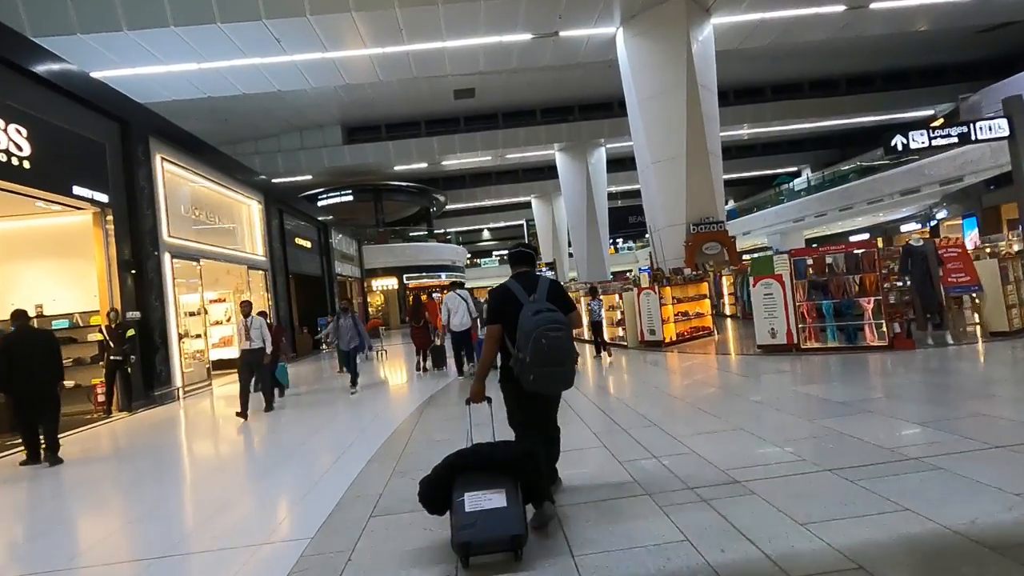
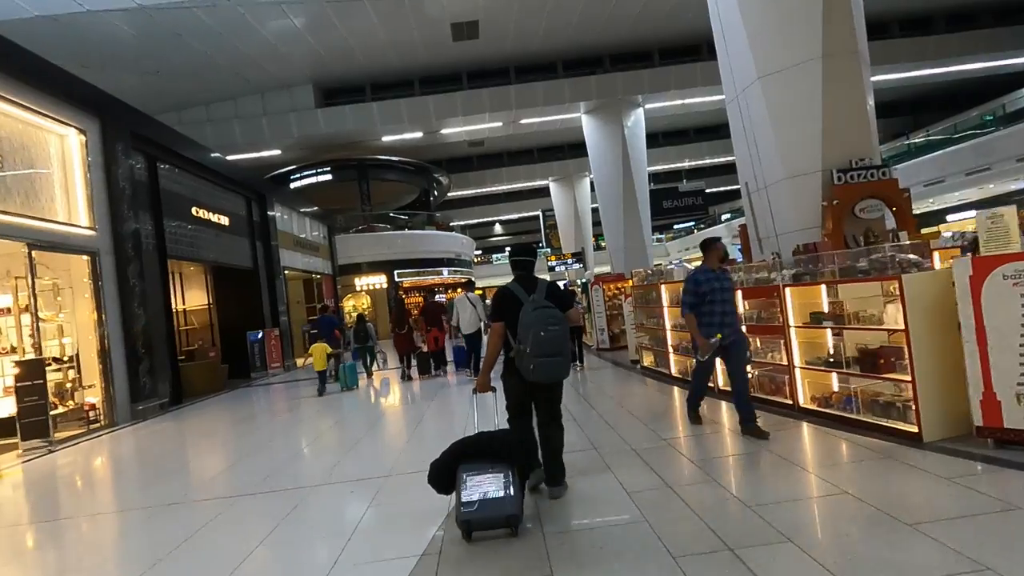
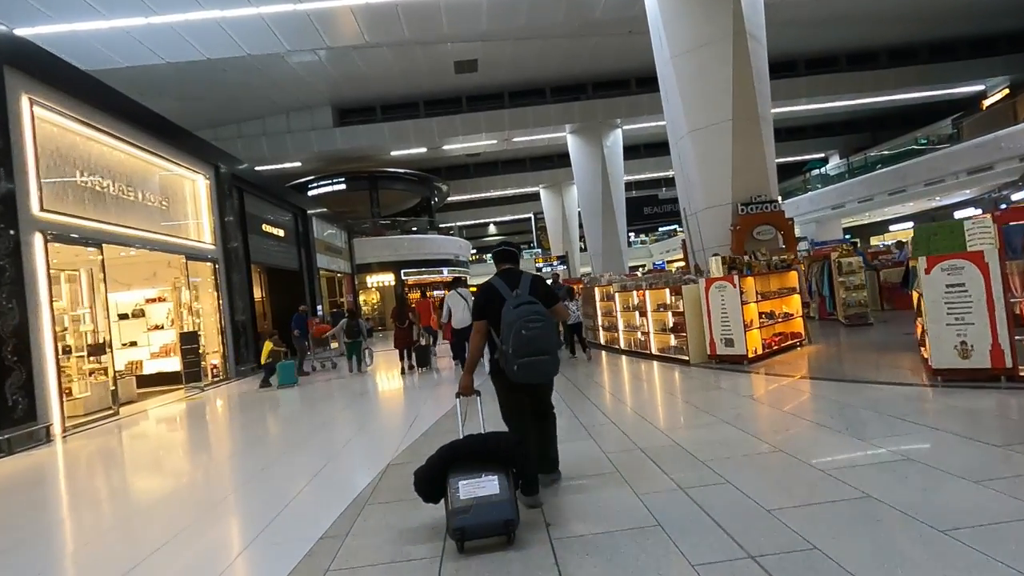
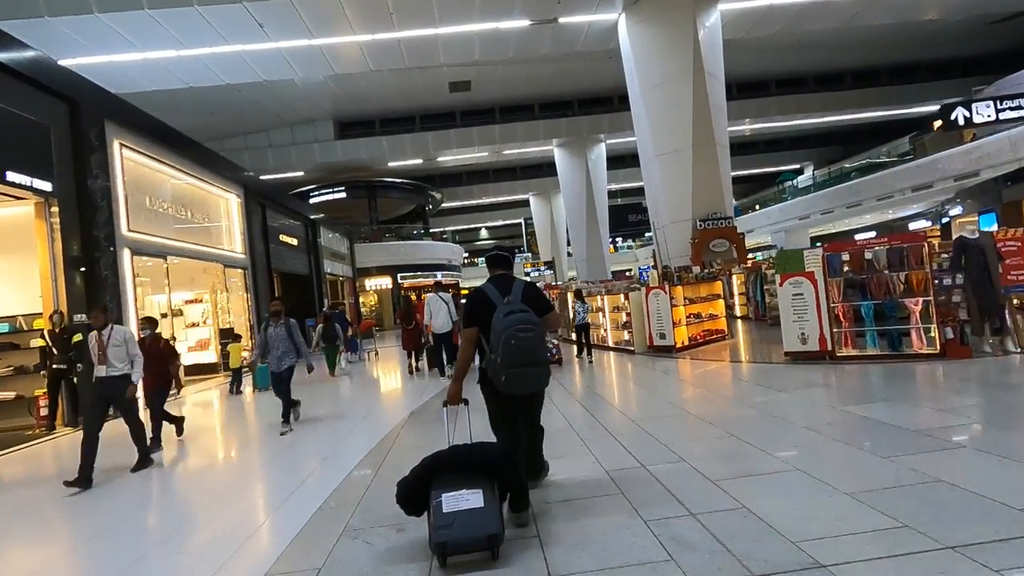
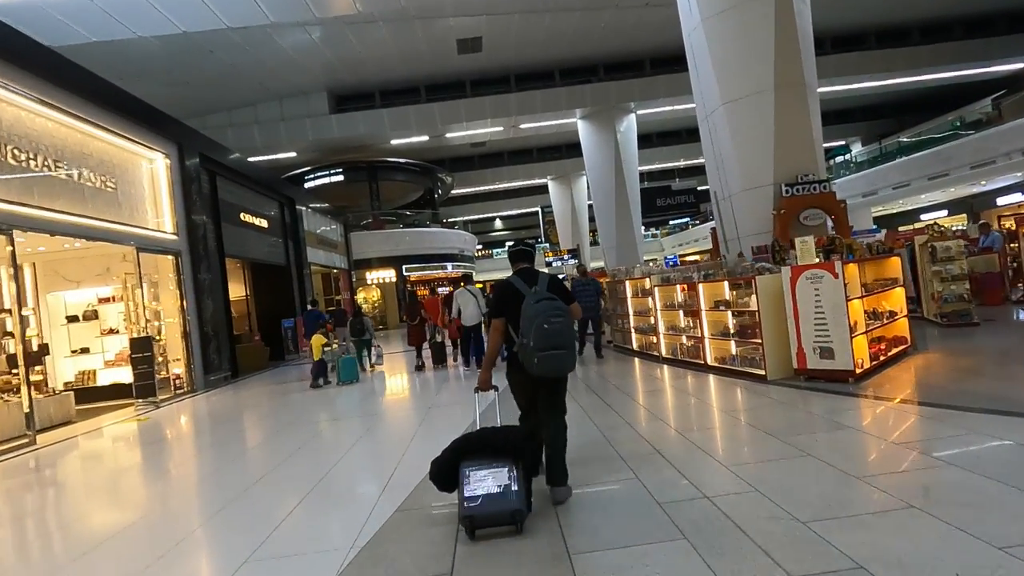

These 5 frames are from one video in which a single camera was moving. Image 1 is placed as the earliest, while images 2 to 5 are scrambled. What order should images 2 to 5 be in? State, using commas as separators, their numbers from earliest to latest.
4, 3, 5, 2
